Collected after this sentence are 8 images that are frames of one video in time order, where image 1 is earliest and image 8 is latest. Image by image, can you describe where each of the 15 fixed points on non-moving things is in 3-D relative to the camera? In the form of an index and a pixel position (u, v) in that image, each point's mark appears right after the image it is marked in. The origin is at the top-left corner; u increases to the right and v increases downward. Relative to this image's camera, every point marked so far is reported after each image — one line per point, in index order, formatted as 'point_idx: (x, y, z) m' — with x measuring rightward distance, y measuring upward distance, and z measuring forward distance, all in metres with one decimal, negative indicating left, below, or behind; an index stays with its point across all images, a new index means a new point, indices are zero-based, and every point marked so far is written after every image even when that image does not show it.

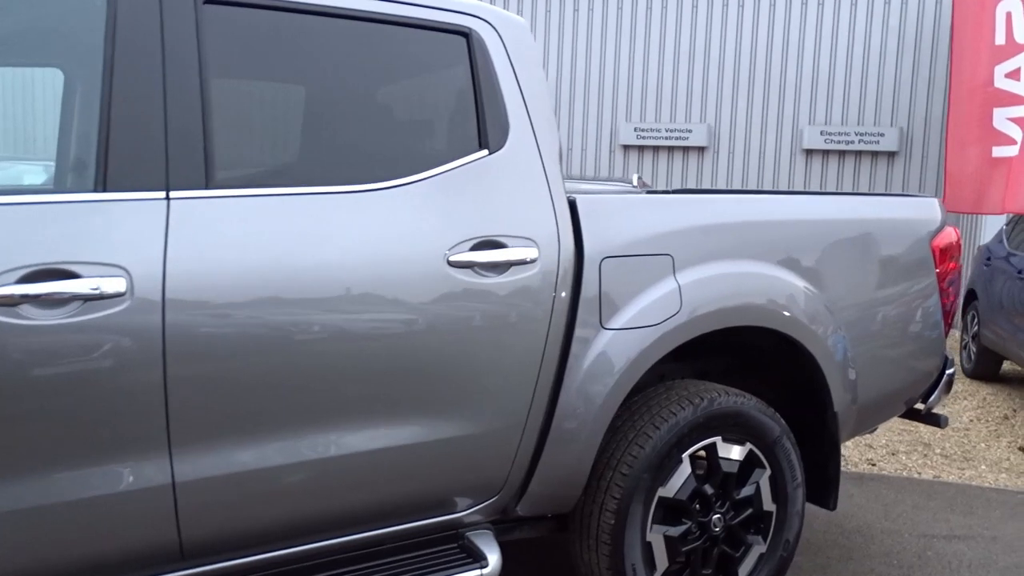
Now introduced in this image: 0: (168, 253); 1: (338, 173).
0: (-0.8, +0.1, +1.9) m
1: (-0.4, +0.3, +2.2) m
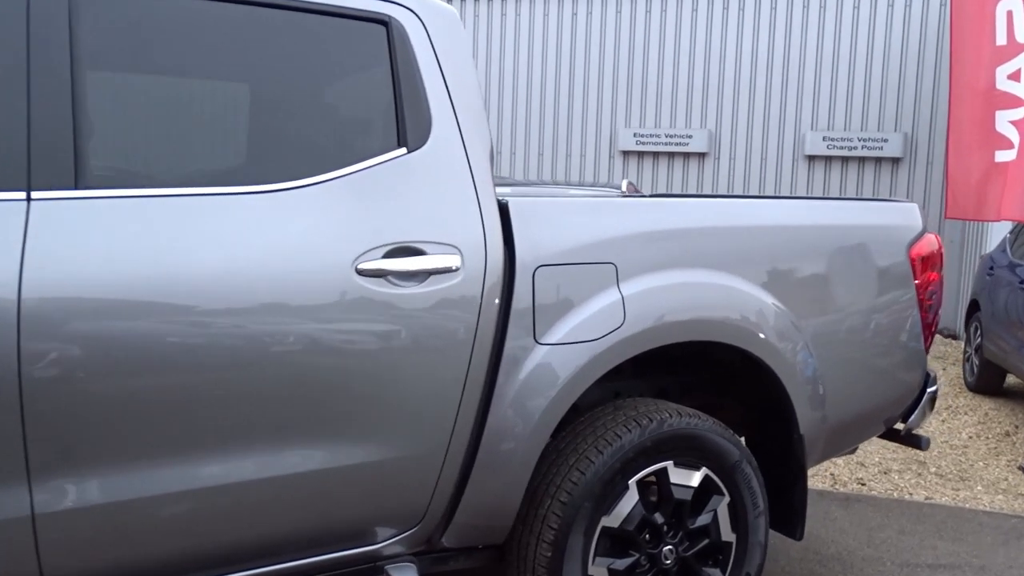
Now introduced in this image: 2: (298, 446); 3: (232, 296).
0: (-1.0, +0.1, +1.7) m
1: (-0.6, +0.3, +2.0) m
2: (-0.5, -0.4, +2.0) m
3: (-0.6, 0.0, +1.9) m
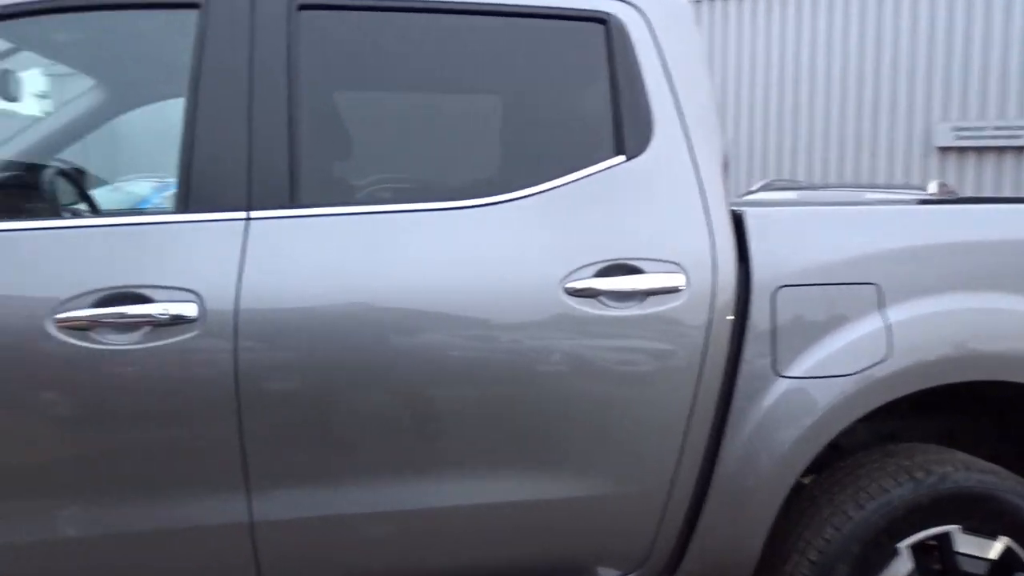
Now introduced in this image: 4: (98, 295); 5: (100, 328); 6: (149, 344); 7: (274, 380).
0: (-0.6, 0.0, +1.8) m
1: (-0.1, +0.2, +1.9) m
2: (0.0, -0.4, +1.9) m
3: (-0.2, 0.0, +1.8) m
4: (-0.8, 0.0, +1.7) m
5: (-0.8, -0.1, +1.7) m
6: (-0.7, -0.1, +1.7) m
7: (-0.5, -0.2, +1.8) m
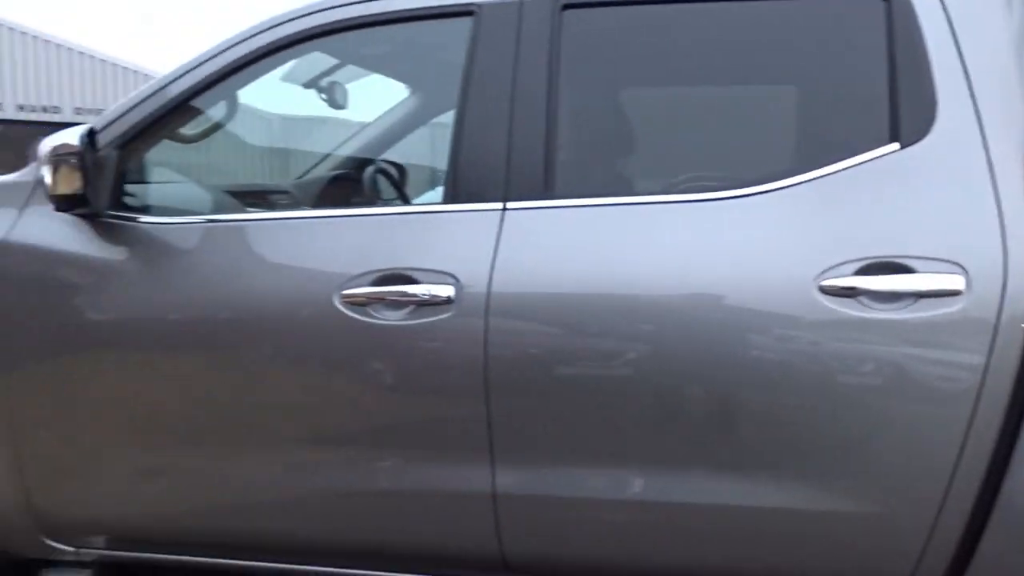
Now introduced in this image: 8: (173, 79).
0: (0.0, +0.1, +1.9) m
1: (+0.4, +0.2, +1.9) m
2: (+0.5, -0.4, +1.8) m
3: (+0.3, 0.0, +1.8) m
4: (-0.3, 0.0, +2.0) m
5: (-0.3, 0.0, +1.9) m
6: (-0.2, -0.1, +1.9) m
7: (0.0, -0.2, +1.9) m
8: (-0.9, +0.5, +2.2) m
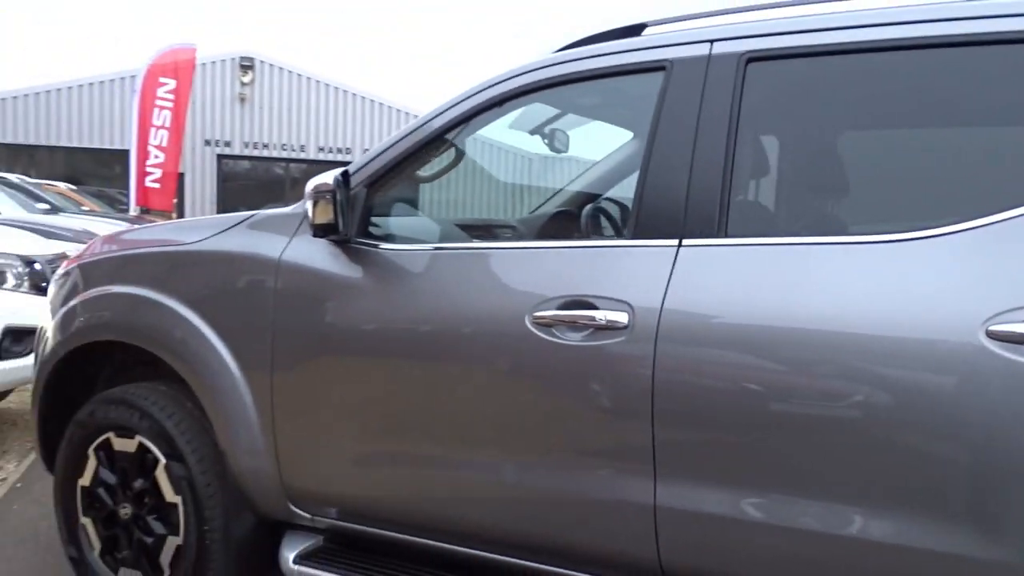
0: (+0.4, 0.0, +2.1) m
1: (+0.8, +0.2, +1.9) m
2: (+0.8, -0.5, +1.8) m
3: (+0.7, -0.1, +1.8) m
4: (+0.1, 0.0, +2.2) m
5: (+0.1, -0.1, +2.2) m
6: (+0.2, -0.1, +2.1) m
7: (+0.4, -0.2, +2.0) m
8: (-0.3, +0.5, +2.6) m
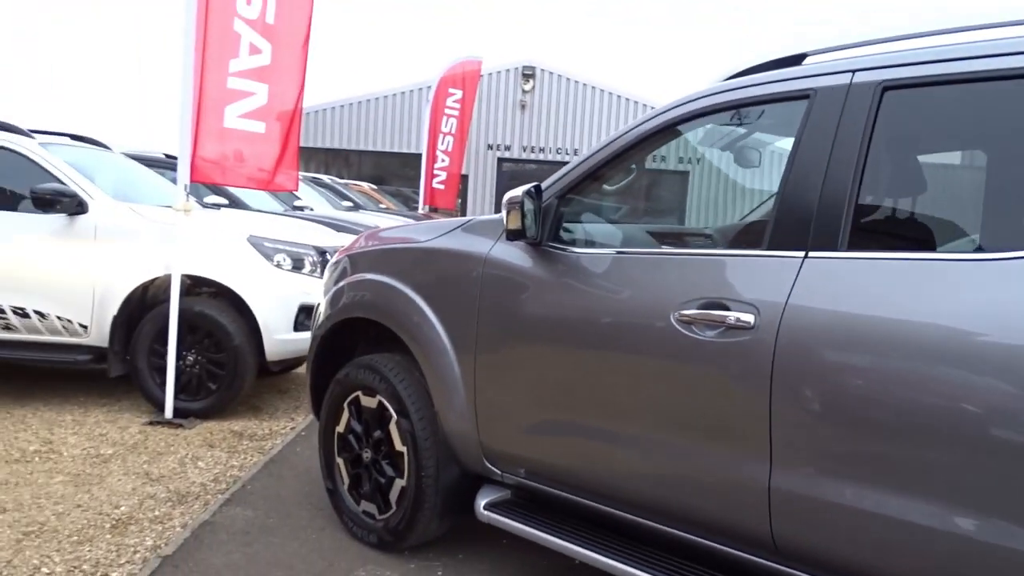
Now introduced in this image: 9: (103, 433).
0: (+0.8, 0.0, +2.3) m
1: (+1.1, +0.1, +2.0) m
2: (+1.1, -0.5, +1.9) m
3: (+1.0, -0.1, +2.0) m
4: (+0.6, 0.0, +2.5) m
5: (+0.5, -0.1, +2.5) m
6: (+0.6, -0.1, +2.4) m
7: (+0.8, -0.2, +2.2) m
8: (+0.3, +0.5, +3.0) m
9: (-2.5, -0.9, +5.2) m
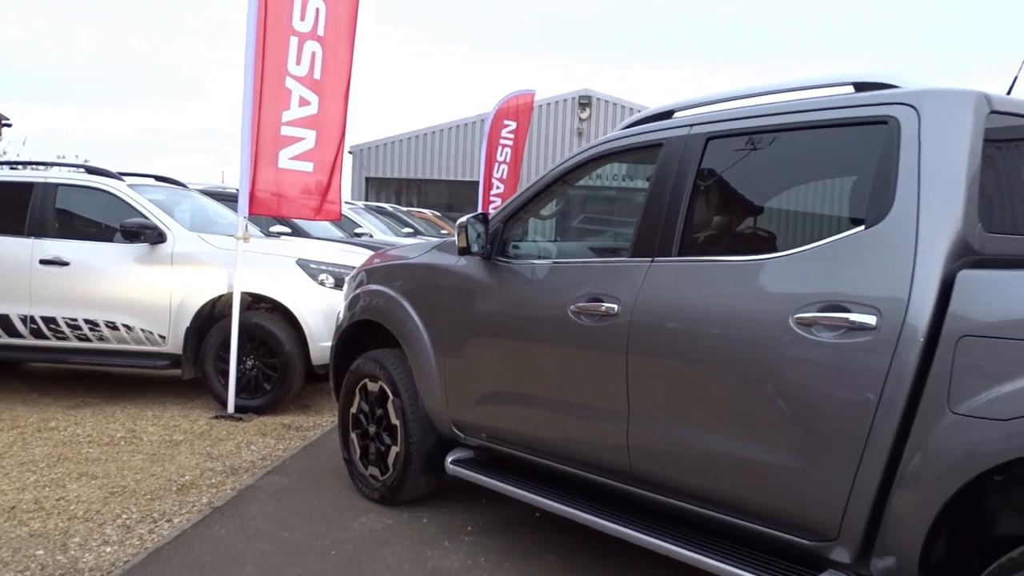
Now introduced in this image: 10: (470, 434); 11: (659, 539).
0: (+0.5, 0.0, +3.1) m
1: (+0.8, +0.1, +2.8) m
2: (+0.8, -0.5, +2.7) m
3: (+0.7, -0.1, +2.8) m
4: (+0.3, 0.0, +3.3) m
5: (+0.3, -0.1, +3.3) m
6: (+0.4, -0.1, +3.2) m
7: (+0.5, -0.2, +3.1) m
8: (+0.1, +0.5, +3.9) m
9: (-2.5, -1.0, +6.3) m
10: (-0.2, -0.7, +4.0) m
11: (+0.5, -0.9, +3.0) m
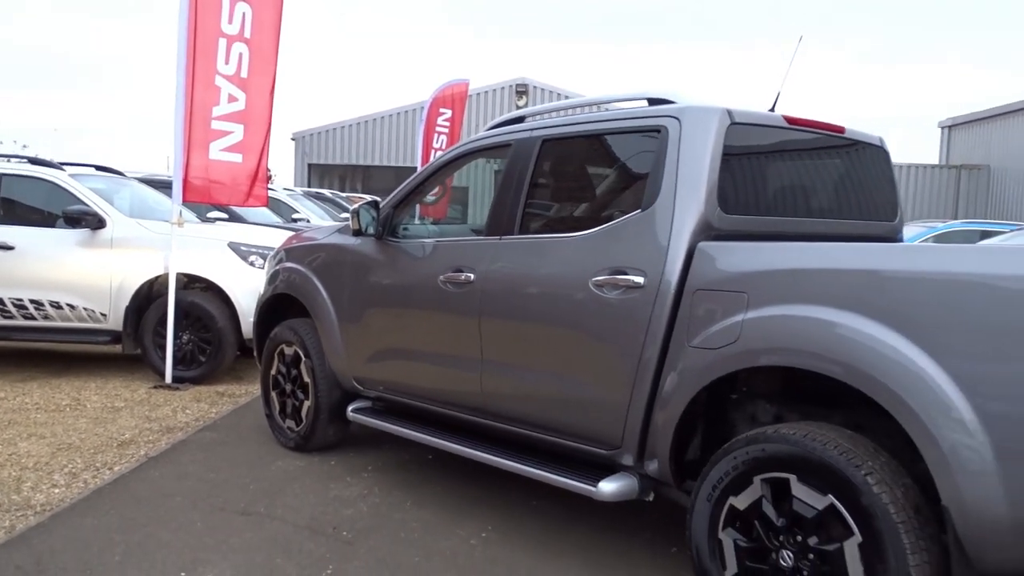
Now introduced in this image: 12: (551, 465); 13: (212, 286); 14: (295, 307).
0: (-0.1, +0.1, +3.9) m
1: (+0.3, +0.3, +3.6) m
2: (+0.2, -0.4, +3.5) m
3: (+0.2, 0.0, +3.6) m
4: (-0.2, +0.1, +4.1) m
5: (-0.3, 0.0, +4.1) m
6: (-0.2, 0.0, +4.0) m
7: (-0.1, -0.1, +3.8) m
8: (-0.5, +0.6, +4.6) m
9: (-3.2, -0.8, +6.9) m
10: (-0.8, -0.5, +4.8) m
11: (0.0, -0.7, +3.8) m
12: (+0.2, -0.7, +3.6) m
13: (-2.6, 0.0, +7.5) m
14: (-1.4, -0.1, +5.5) m
